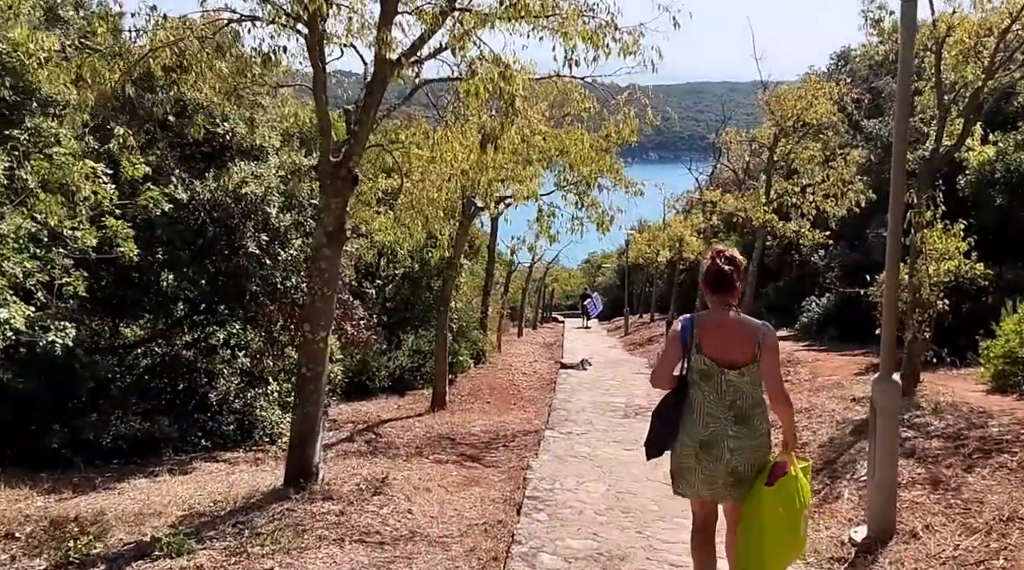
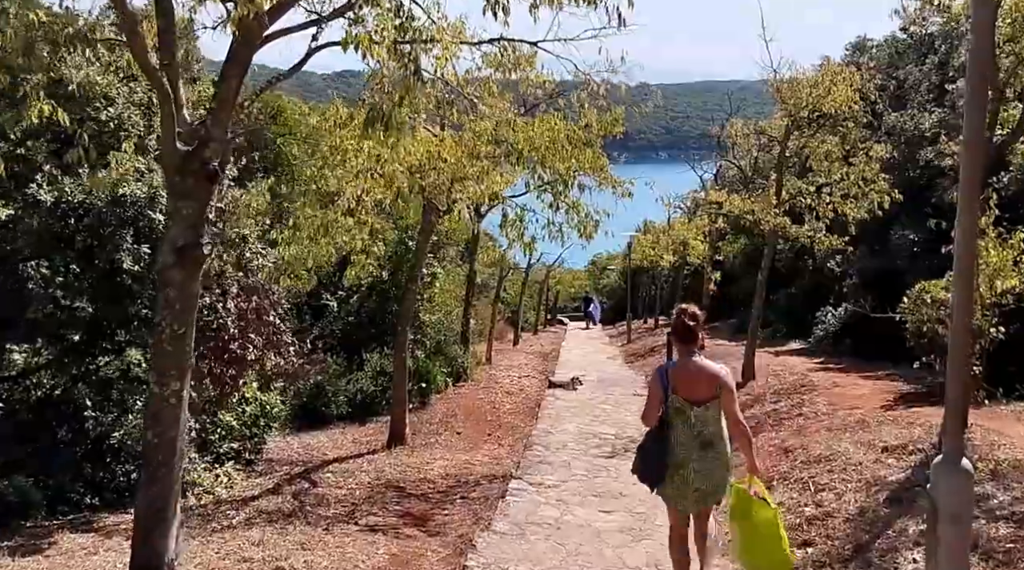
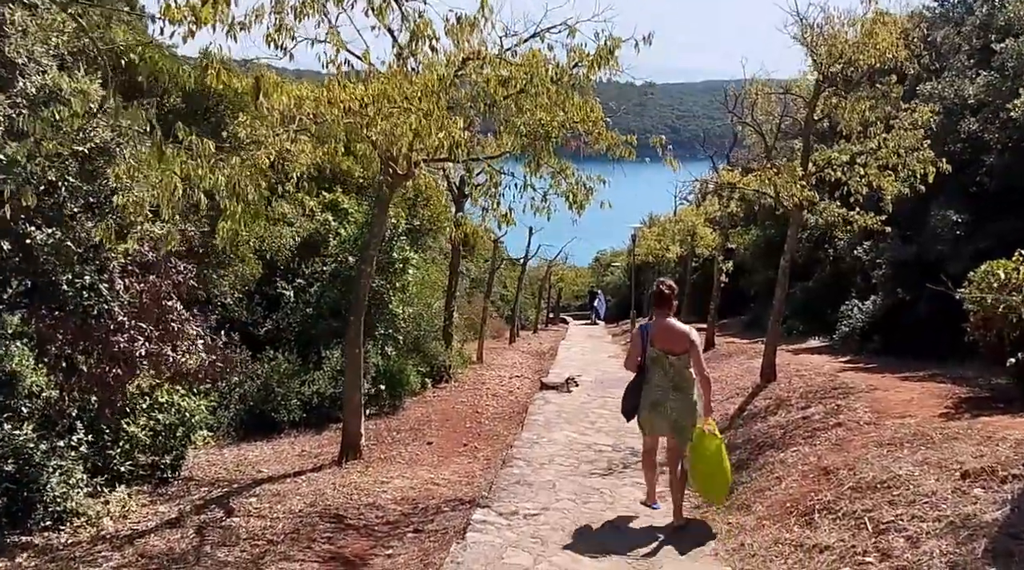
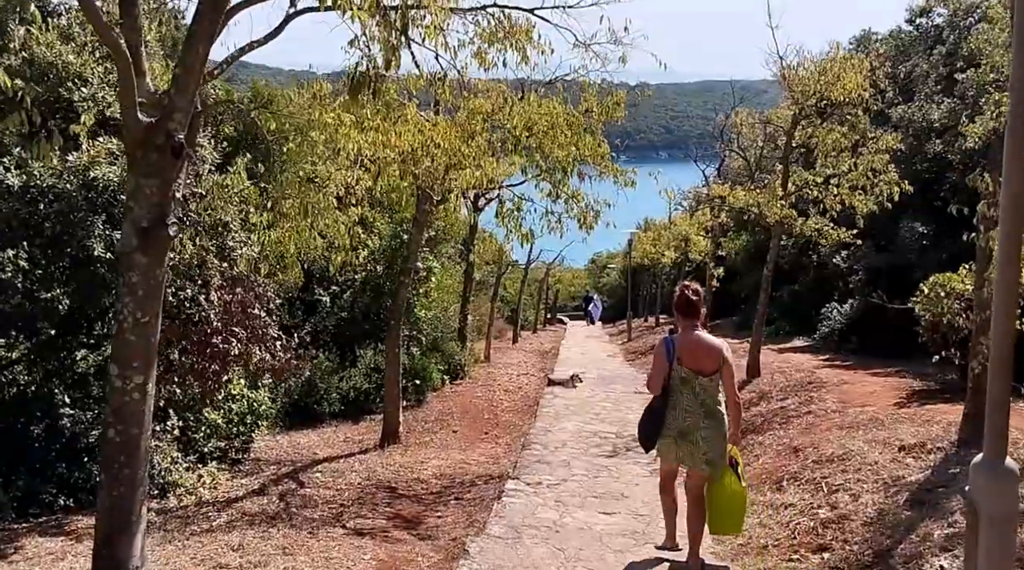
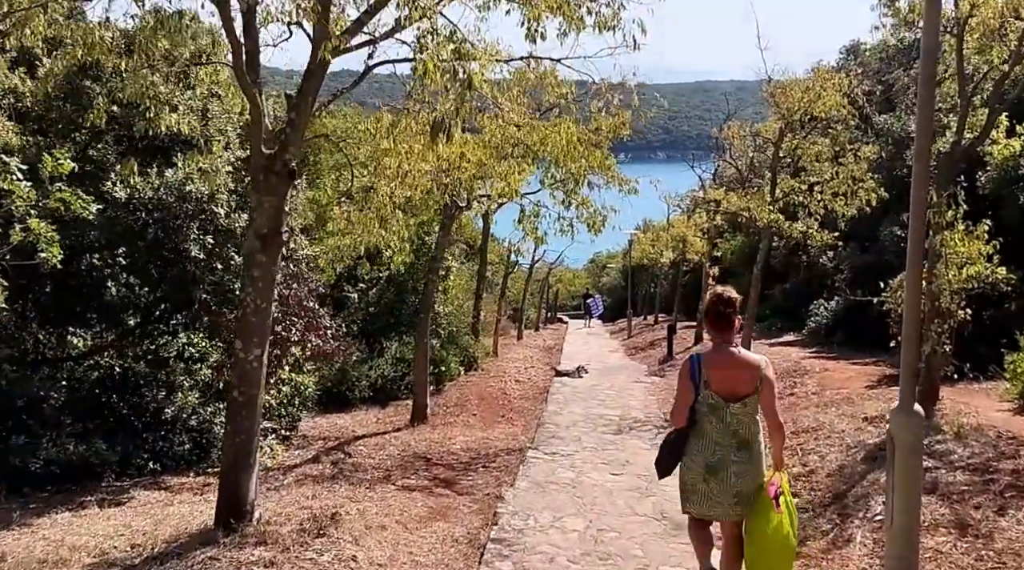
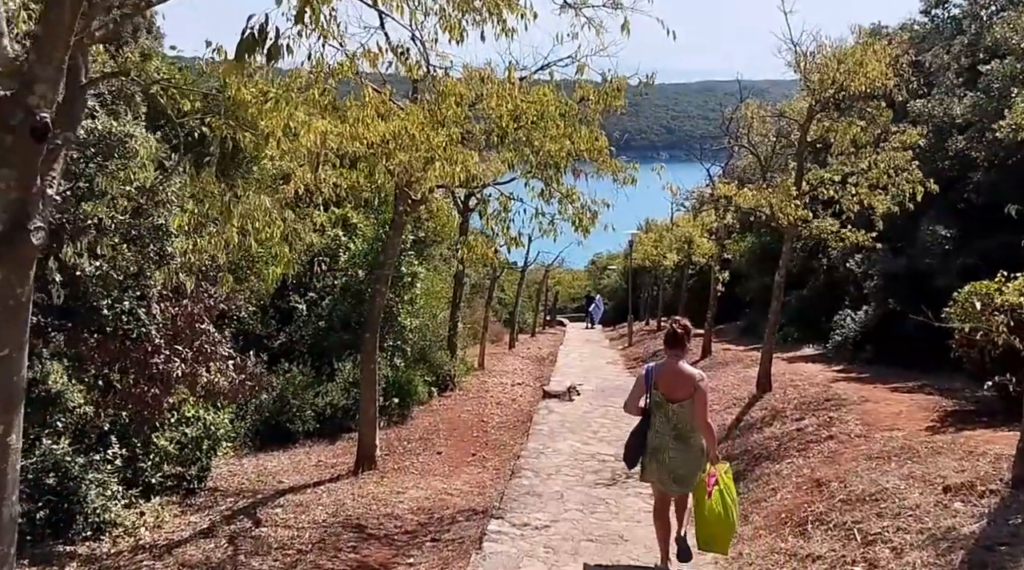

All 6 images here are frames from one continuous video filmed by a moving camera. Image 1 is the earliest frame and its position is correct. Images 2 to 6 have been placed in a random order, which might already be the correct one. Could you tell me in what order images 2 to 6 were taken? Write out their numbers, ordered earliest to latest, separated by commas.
5, 2, 4, 6, 3
